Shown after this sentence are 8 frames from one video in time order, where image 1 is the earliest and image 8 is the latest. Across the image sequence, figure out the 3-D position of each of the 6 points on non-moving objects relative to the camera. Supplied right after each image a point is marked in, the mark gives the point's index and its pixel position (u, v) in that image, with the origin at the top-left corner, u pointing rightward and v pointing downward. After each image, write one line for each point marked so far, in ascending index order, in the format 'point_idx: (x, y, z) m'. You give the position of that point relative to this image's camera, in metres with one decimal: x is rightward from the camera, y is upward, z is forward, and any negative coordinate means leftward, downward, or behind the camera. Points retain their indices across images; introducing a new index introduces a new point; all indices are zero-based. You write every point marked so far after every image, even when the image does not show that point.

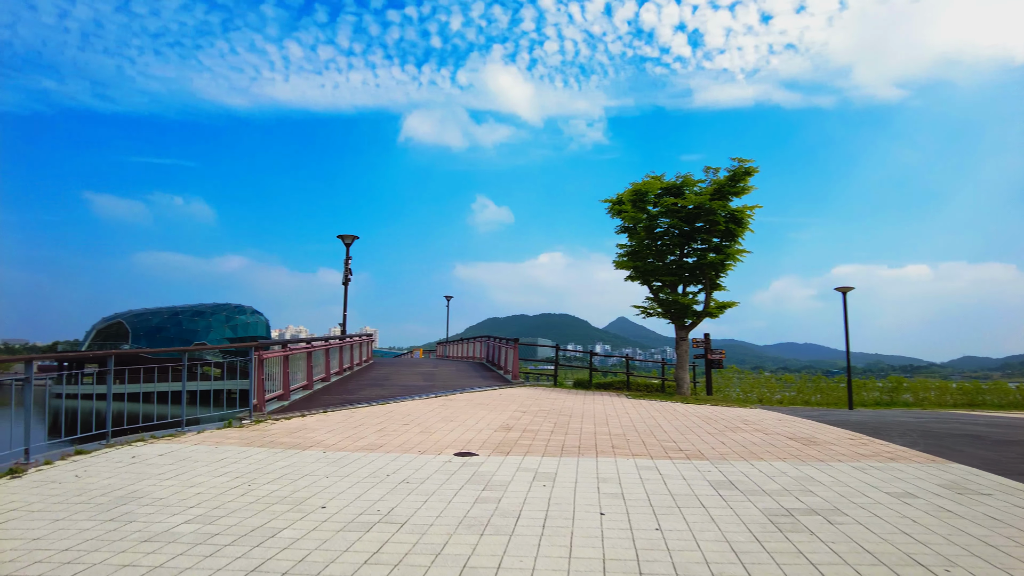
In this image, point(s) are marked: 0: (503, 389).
0: (-0.2, -2.5, +14.0) m
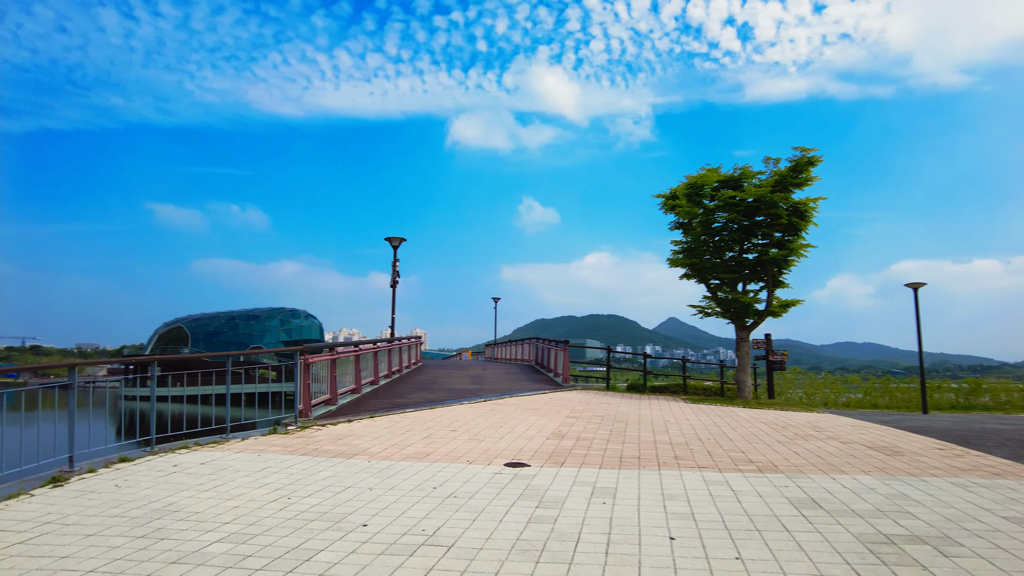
0: (+1.0, -2.5, +13.5) m
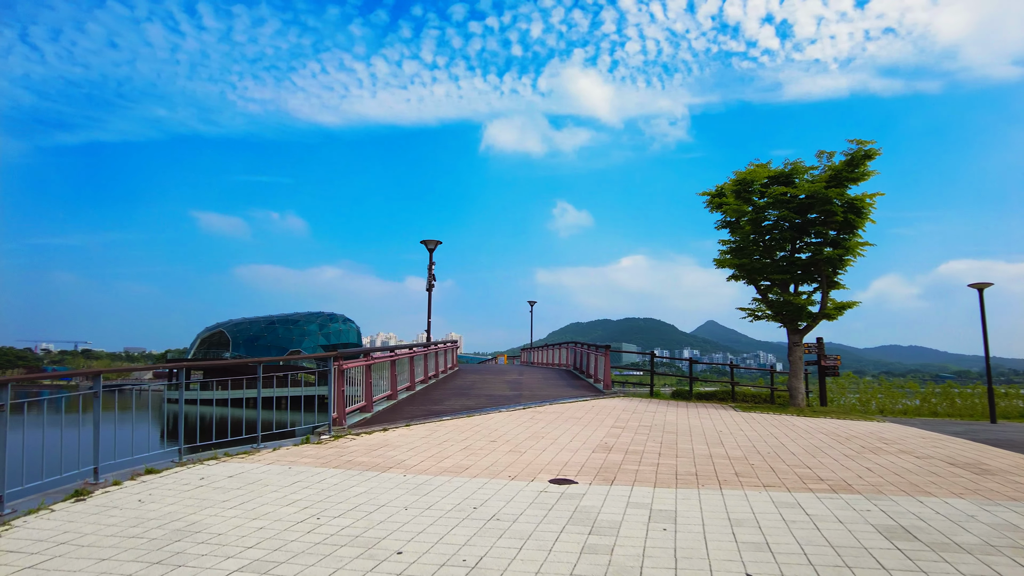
0: (+1.9, -2.5, +12.9) m
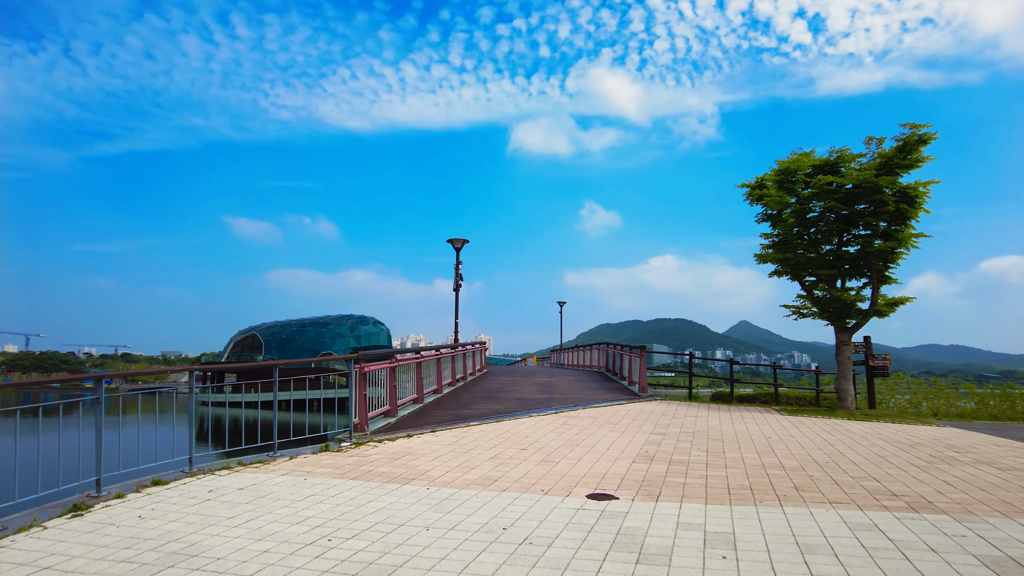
0: (+2.5, -2.5, +12.2) m
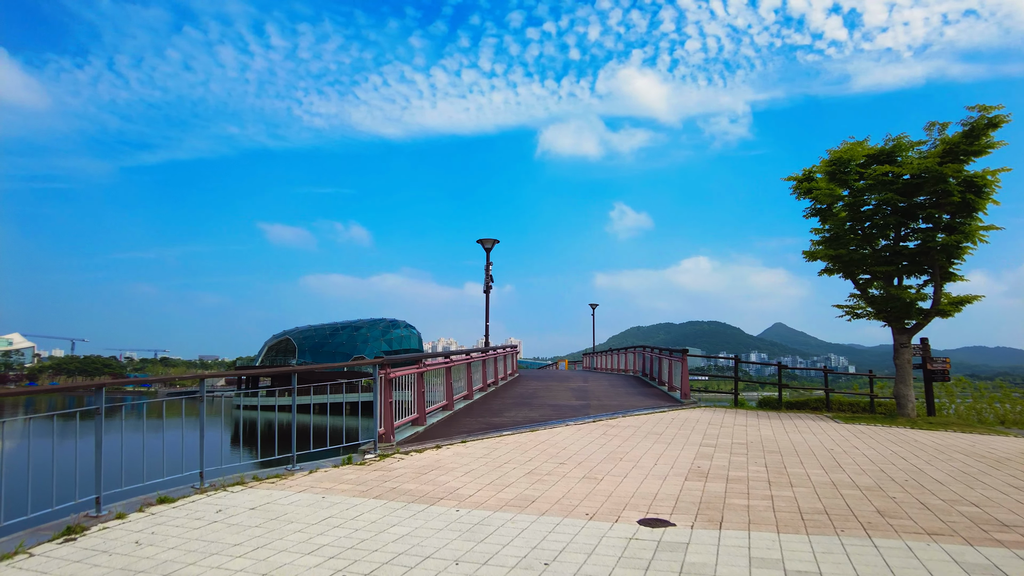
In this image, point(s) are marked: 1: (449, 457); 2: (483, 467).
0: (+3.2, -2.5, +11.5) m
1: (-0.7, -2.0, +6.7) m
2: (-0.3, -2.0, +6.2) m
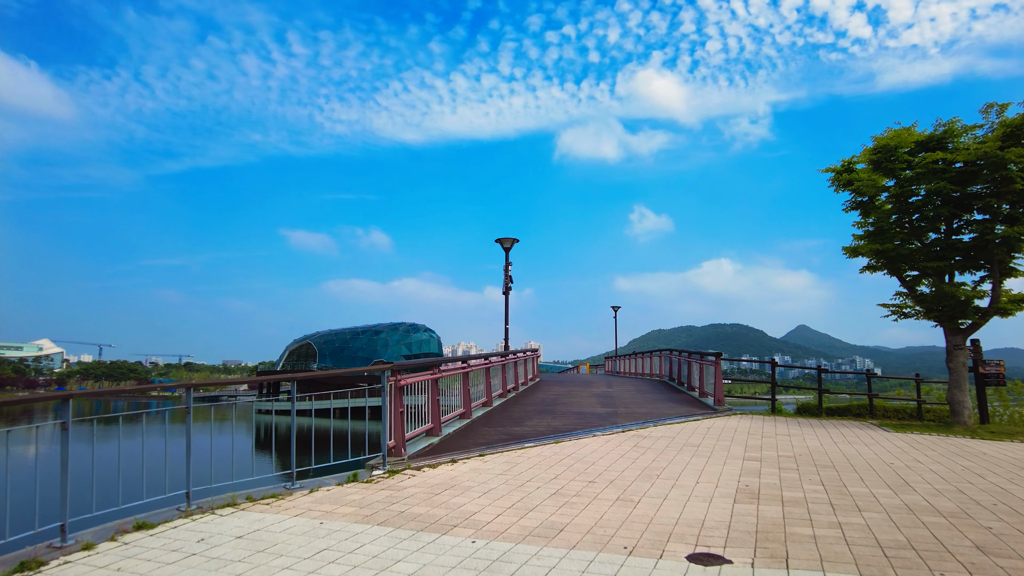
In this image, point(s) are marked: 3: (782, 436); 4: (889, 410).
0: (+3.7, -2.5, +10.7) m
1: (-0.5, -2.0, +6.0) m
2: (-0.1, -1.9, +5.5) m
3: (+4.3, -2.4, +9.1) m
4: (+9.4, -3.0, +14.2) m
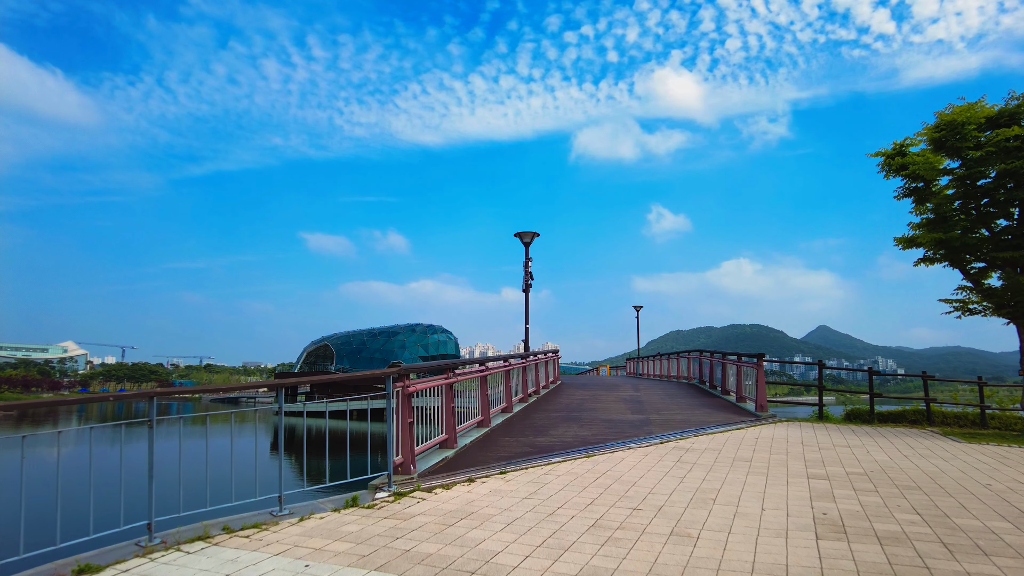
0: (+4.0, -2.3, +9.6) m
1: (-0.3, -1.9, +5.1) m
2: (+0.1, -1.8, +4.6) m
3: (+4.7, -2.3, +8.1) m
4: (+9.9, -2.9, +12.9) m
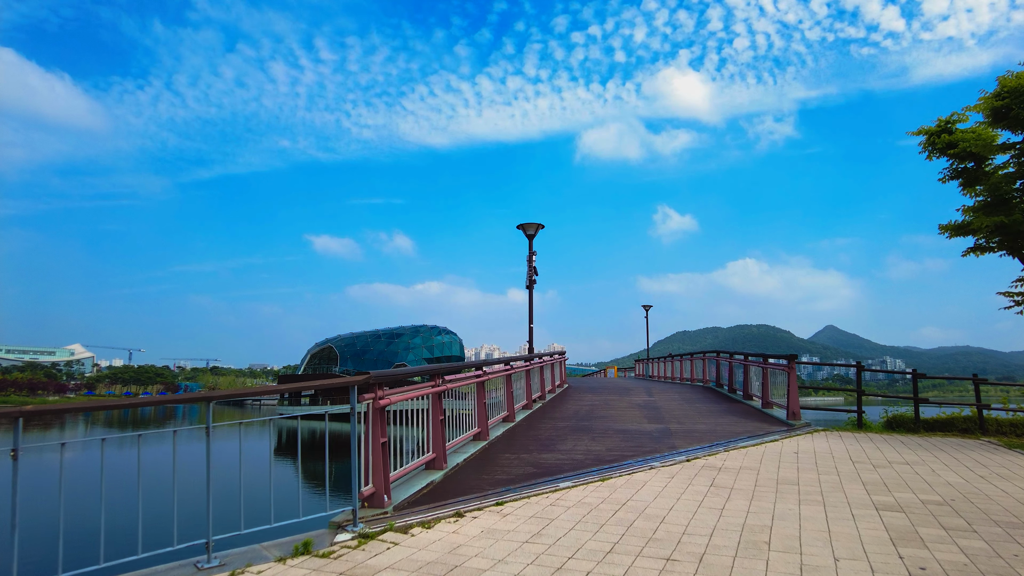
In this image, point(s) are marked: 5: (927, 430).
0: (+4.1, -2.2, +8.4) m
1: (-0.3, -1.8, +4.0) m
2: (+0.1, -1.7, +3.5) m
3: (+4.7, -2.1, +6.9) m
4: (+10.0, -2.8, +11.7) m
5: (+8.2, -2.8, +11.3) m
